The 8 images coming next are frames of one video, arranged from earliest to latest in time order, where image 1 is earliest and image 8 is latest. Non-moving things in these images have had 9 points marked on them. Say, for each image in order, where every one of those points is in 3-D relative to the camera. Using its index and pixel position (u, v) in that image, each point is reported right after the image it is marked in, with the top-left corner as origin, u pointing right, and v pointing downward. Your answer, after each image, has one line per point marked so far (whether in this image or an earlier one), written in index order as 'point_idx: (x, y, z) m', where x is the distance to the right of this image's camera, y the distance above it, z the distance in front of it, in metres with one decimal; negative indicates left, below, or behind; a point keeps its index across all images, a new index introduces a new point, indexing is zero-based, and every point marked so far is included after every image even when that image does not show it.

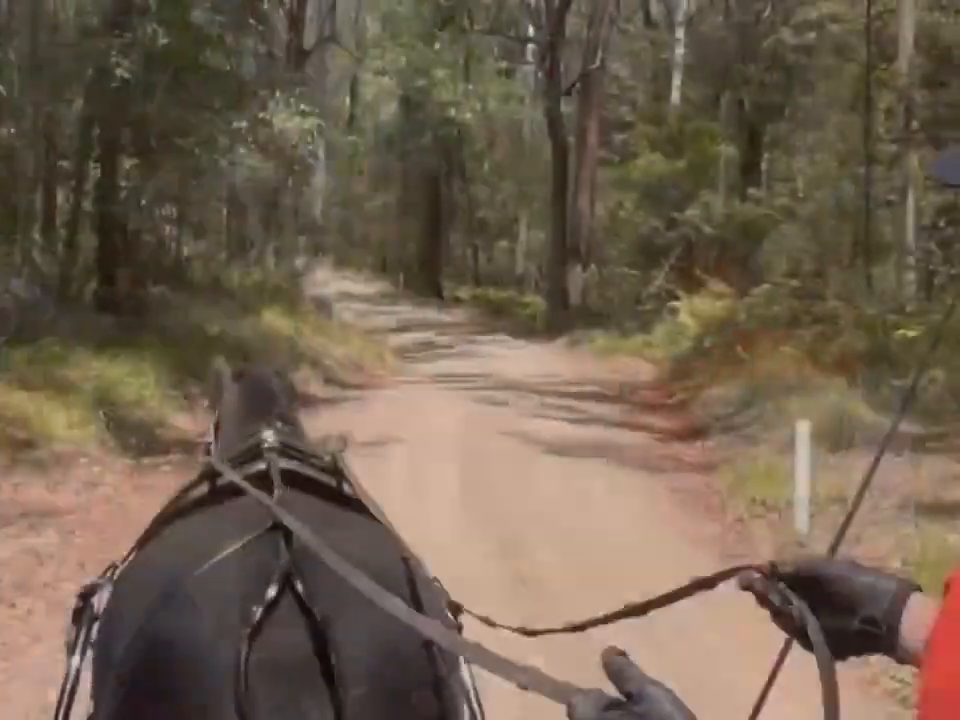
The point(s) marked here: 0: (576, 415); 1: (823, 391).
0: (+1.0, -0.6, +17.8) m
1: (+3.0, -0.3, +15.1) m
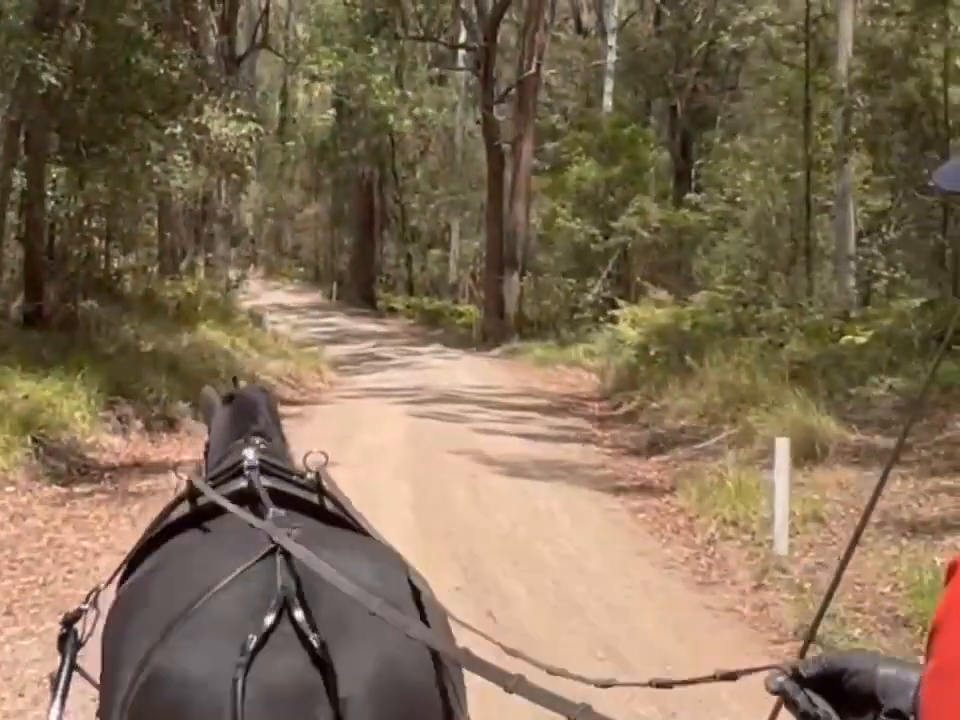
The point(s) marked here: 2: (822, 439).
0: (+0.4, -0.7, +17.3) m
1: (+2.6, -0.4, +14.7) m
2: (+2.5, -0.6, +12.5) m
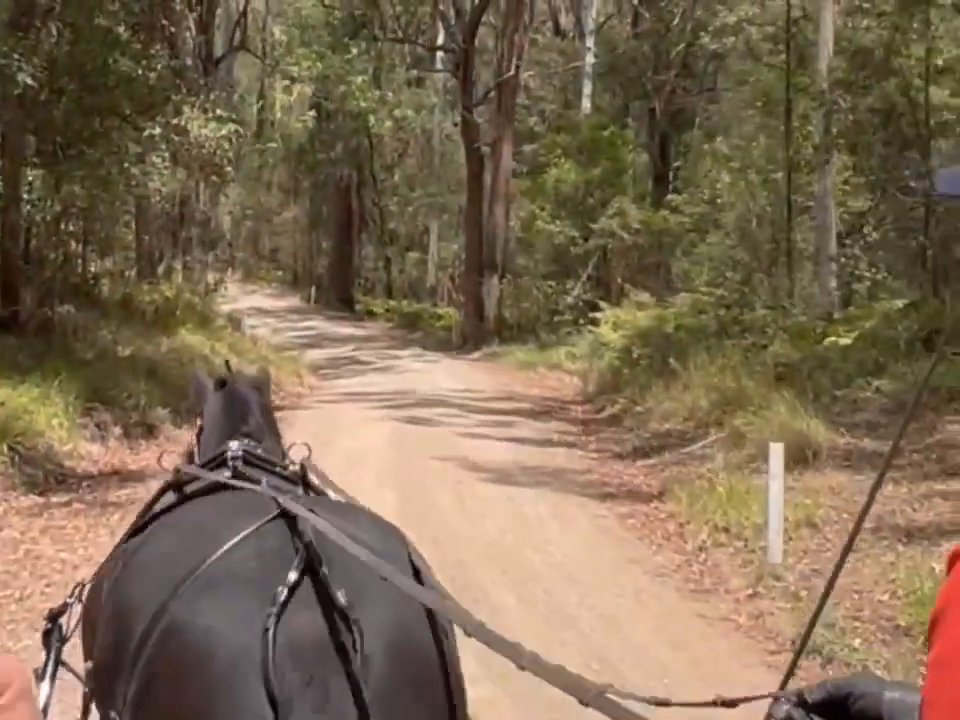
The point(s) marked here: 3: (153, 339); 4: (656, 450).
0: (+0.3, -0.7, +17.1) m
1: (+2.4, -0.4, +14.5) m
2: (+2.4, -0.6, +12.3) m
3: (-3.6, +0.2, +18.8) m
4: (+1.6, -0.8, +15.1) m
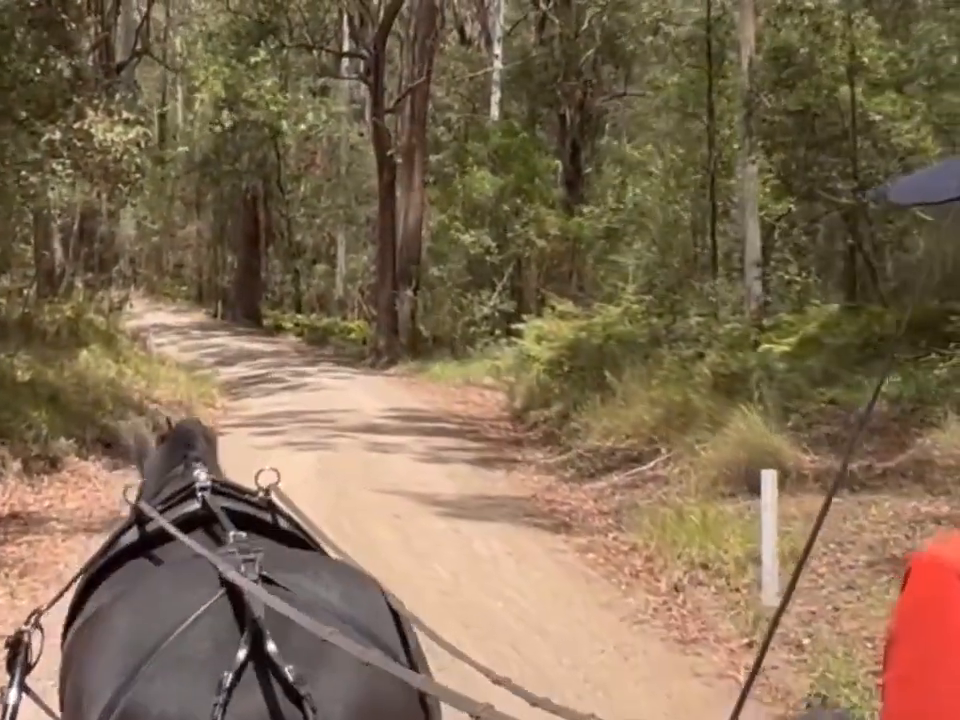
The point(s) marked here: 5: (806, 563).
0: (-0.4, -0.9, +16.0) m
1: (+1.9, -0.5, +13.6) m
2: (+2.0, -0.7, +11.3) m
3: (-4.4, 0.0, +17.5) m
4: (+1.0, -0.9, +14.1) m
5: (+1.7, -1.0, +8.9) m
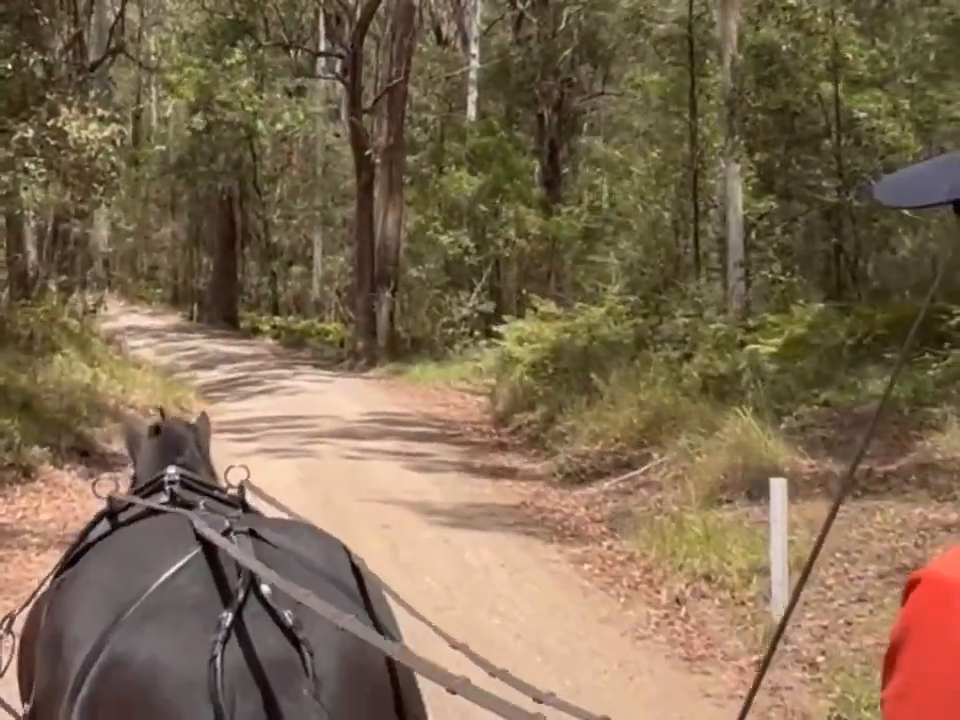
0: (-0.5, -0.9, +15.6) m
1: (+1.8, -0.5, +13.2) m
2: (+1.9, -0.7, +11.0) m
3: (-4.5, -0.1, +17.1) m
4: (+0.9, -0.9, +13.7) m
5: (+1.7, -1.1, +8.5) m
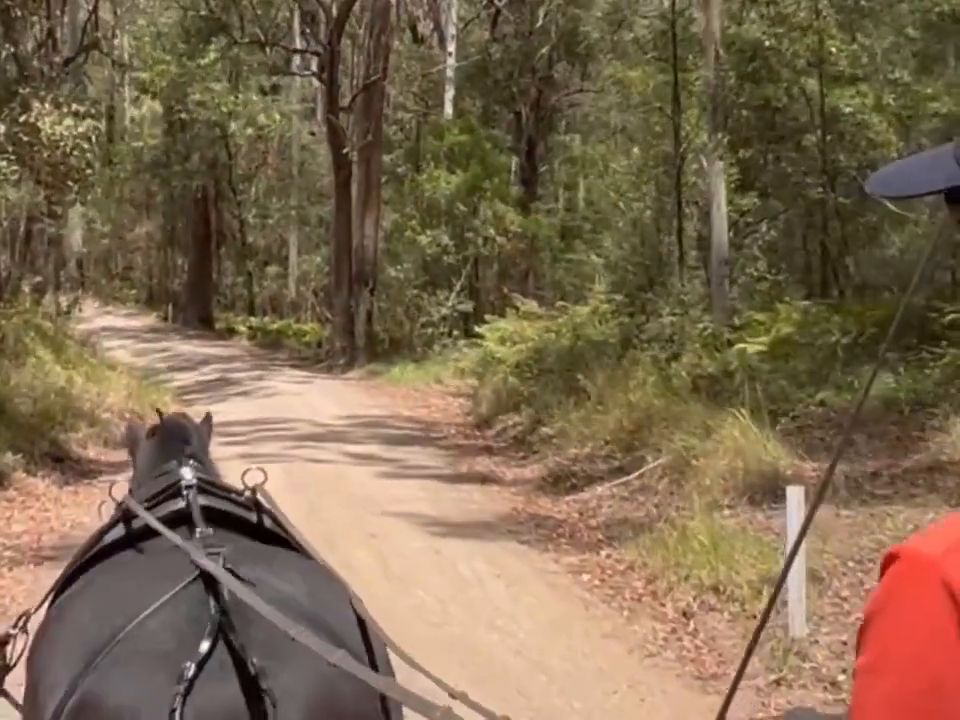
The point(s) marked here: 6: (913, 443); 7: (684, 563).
0: (-0.6, -0.9, +15.2) m
1: (+1.7, -0.5, +12.8) m
2: (+1.9, -0.7, +10.6) m
3: (-4.7, -0.1, +16.6) m
4: (+0.8, -0.9, +13.3) m
5: (+1.7, -1.1, +8.2) m
6: (+3.0, -0.6, +11.7) m
7: (+1.0, -1.0, +8.7) m
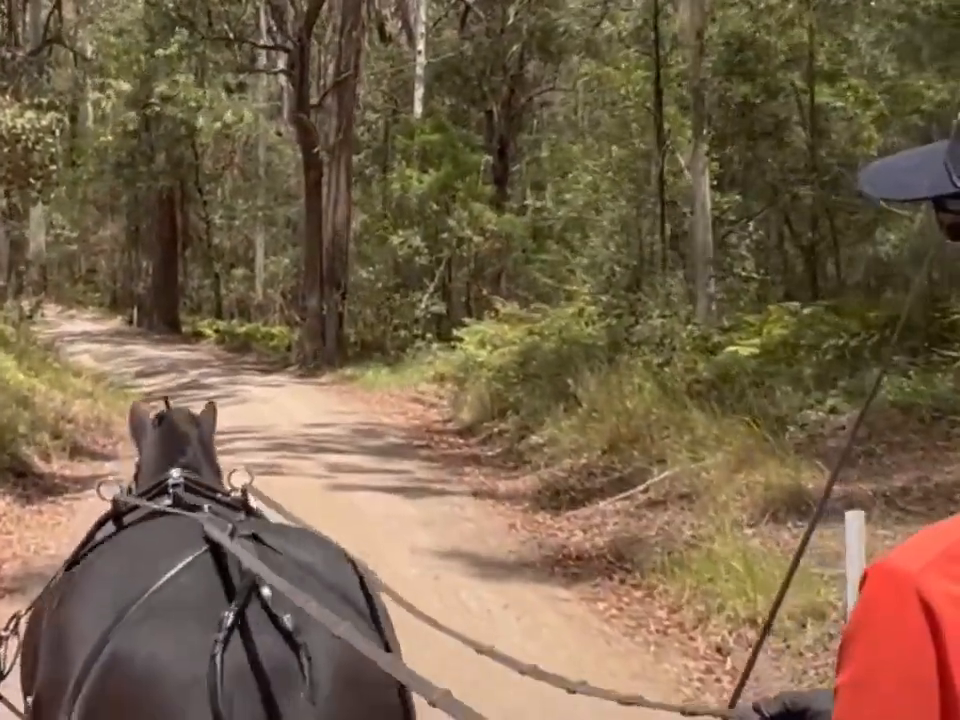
0: (-0.7, -1.0, +14.4) m
1: (+1.7, -0.6, +12.0) m
2: (+1.9, -0.8, +9.8) m
3: (-4.8, -0.2, +15.7) m
4: (+0.8, -1.0, +12.5) m
5: (+1.7, -1.1, +7.4) m
6: (+2.9, -0.6, +11.0) m
7: (+1.1, -1.1, +7.9) m
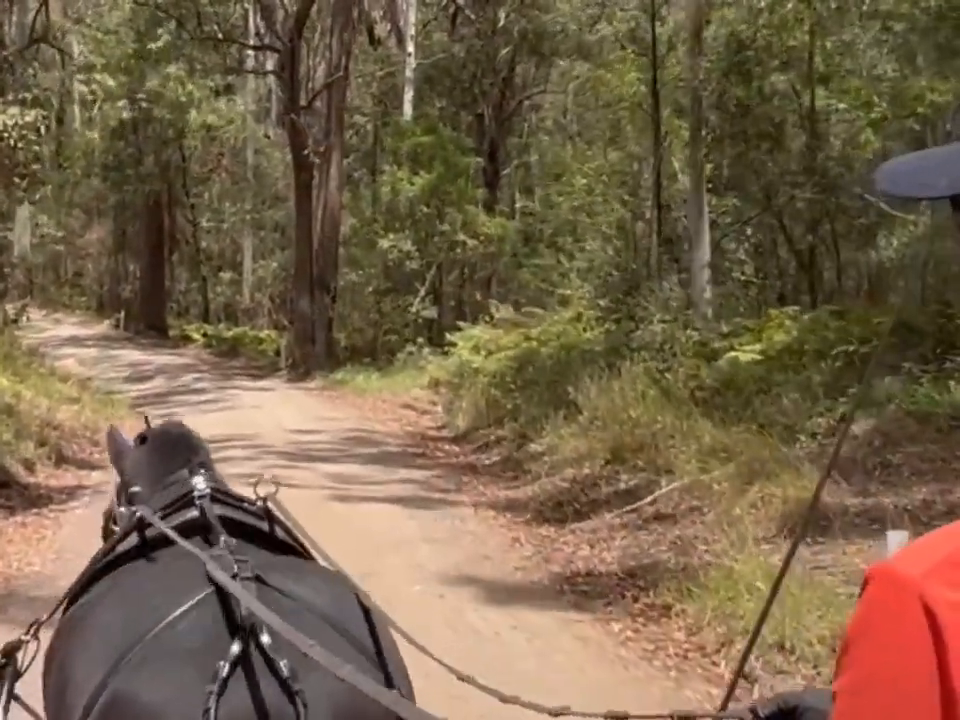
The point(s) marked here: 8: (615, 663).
0: (-0.7, -1.0, +13.9) m
1: (+1.7, -0.6, +11.6) m
2: (+1.9, -0.8, +9.4) m
3: (-4.8, -0.2, +15.2) m
4: (+0.8, -1.0, +12.1) m
5: (+1.7, -1.1, +7.0) m
6: (+3.0, -0.7, +10.5) m
7: (+1.1, -1.1, +7.5) m
8: (+0.6, -1.3, +7.3) m
